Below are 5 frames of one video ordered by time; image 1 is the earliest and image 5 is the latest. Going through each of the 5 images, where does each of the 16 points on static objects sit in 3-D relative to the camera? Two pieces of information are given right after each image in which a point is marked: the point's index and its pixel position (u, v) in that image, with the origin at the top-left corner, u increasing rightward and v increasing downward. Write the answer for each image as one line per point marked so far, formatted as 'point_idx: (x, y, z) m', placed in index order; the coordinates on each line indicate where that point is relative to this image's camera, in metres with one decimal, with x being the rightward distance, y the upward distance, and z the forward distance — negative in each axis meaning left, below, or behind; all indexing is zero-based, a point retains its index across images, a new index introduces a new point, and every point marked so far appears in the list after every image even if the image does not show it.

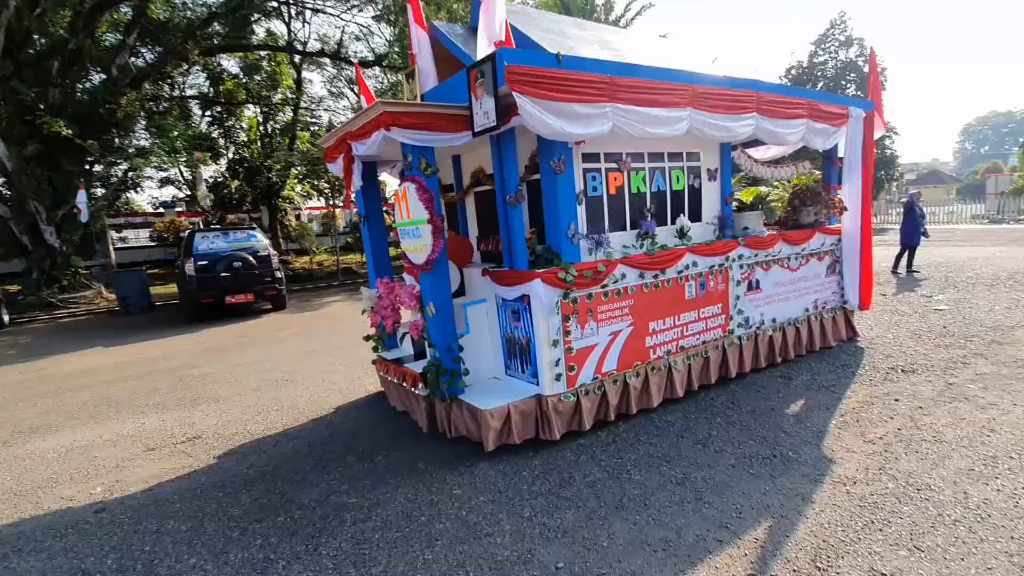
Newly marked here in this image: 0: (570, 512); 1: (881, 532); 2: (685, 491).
0: (+0.3, -1.1, +2.7) m
1: (+1.8, -1.1, +2.4) m
2: (+1.0, -1.1, +2.9) m
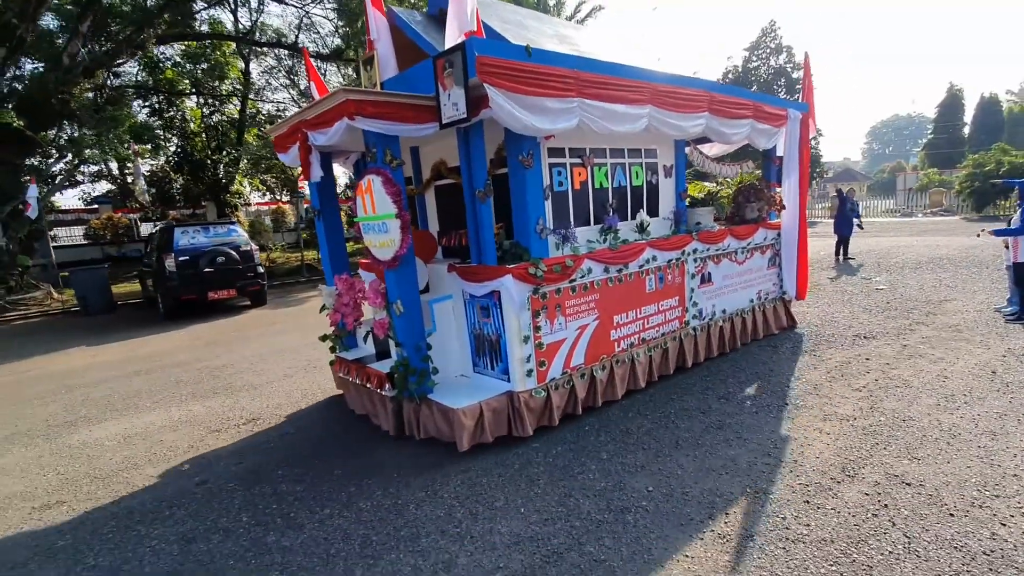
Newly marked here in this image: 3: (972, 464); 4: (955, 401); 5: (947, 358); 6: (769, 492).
0: (+0.8, -1.0, +3.2) m
1: (+2.3, -0.9, +3.1) m
2: (+1.4, -0.9, +3.4) m
3: (+2.6, -0.9, +2.9) m
4: (+3.1, -0.8, +3.5) m
5: (+3.8, -0.6, +4.4) m
6: (+1.5, -1.0, +2.8) m
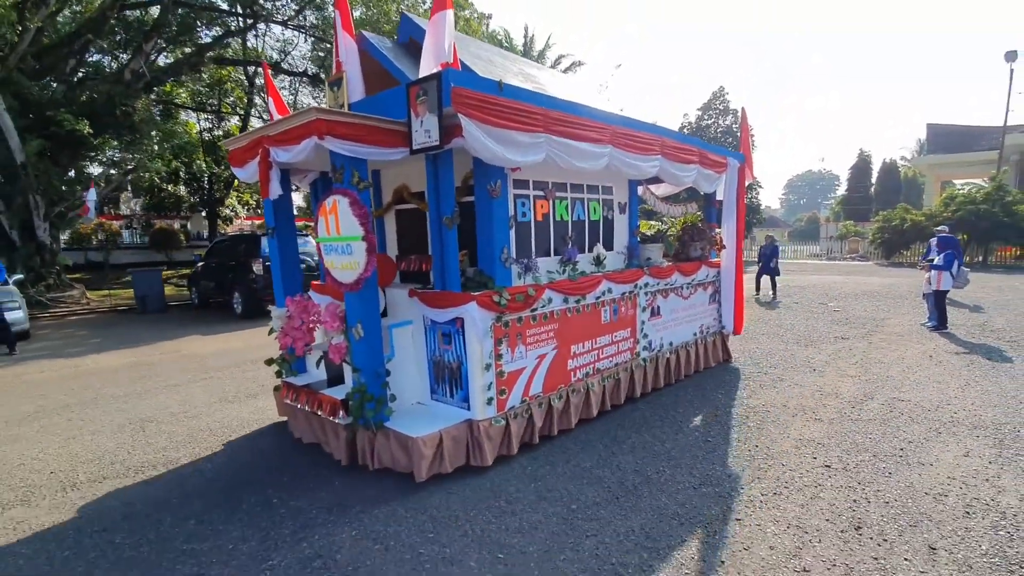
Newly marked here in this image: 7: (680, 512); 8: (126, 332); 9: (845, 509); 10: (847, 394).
0: (+2.2, -1.0, +5.1) m
1: (+3.7, -1.0, +5.1) m
2: (+2.8, -1.0, +5.3) m
3: (+4.1, -1.0, +4.9) m
4: (+4.5, -0.9, +5.7) m
5: (+5.0, -0.8, +6.6) m
6: (+3.0, -1.0, +4.7) m
7: (+1.0, -1.2, +2.8) m
8: (-6.9, -0.8, +9.1) m
9: (+1.9, -1.2, +2.8) m
10: (+3.1, -1.0, +4.7) m
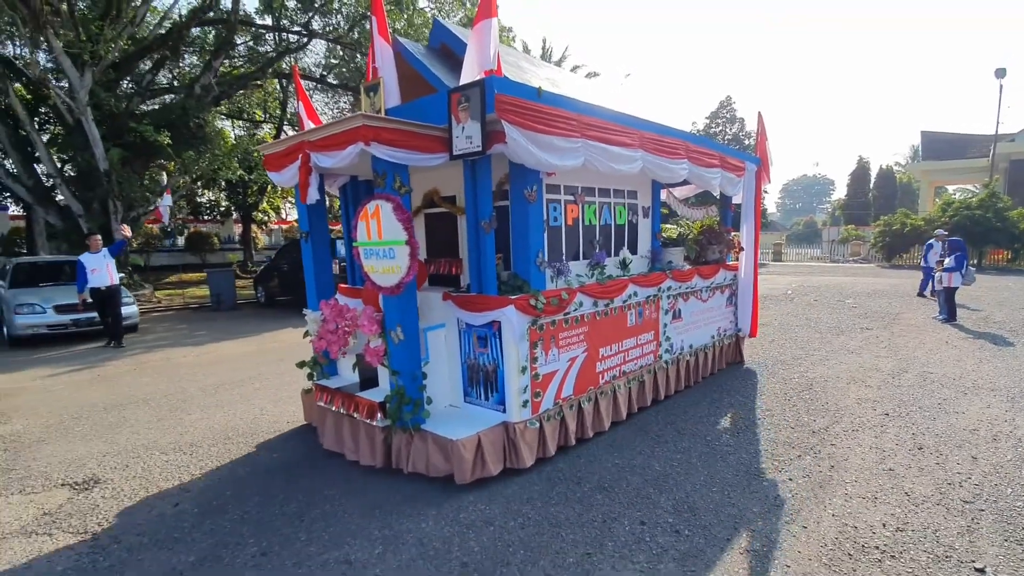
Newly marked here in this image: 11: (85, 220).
0: (+3.3, -0.9, +6.1) m
1: (+4.8, -0.9, +6.1) m
2: (+3.9, -0.9, +6.4) m
3: (+5.2, -0.9, +6.0) m
4: (+5.6, -0.8, +6.7) m
5: (+6.1, -0.7, +7.7) m
6: (+4.1, -0.9, +5.7) m
7: (+2.1, -1.2, +3.8) m
8: (-5.9, -0.7, +10.0) m
9: (+3.0, -1.1, +3.9) m
10: (+4.3, -0.9, +5.8) m
11: (-10.1, +1.6, +12.0) m
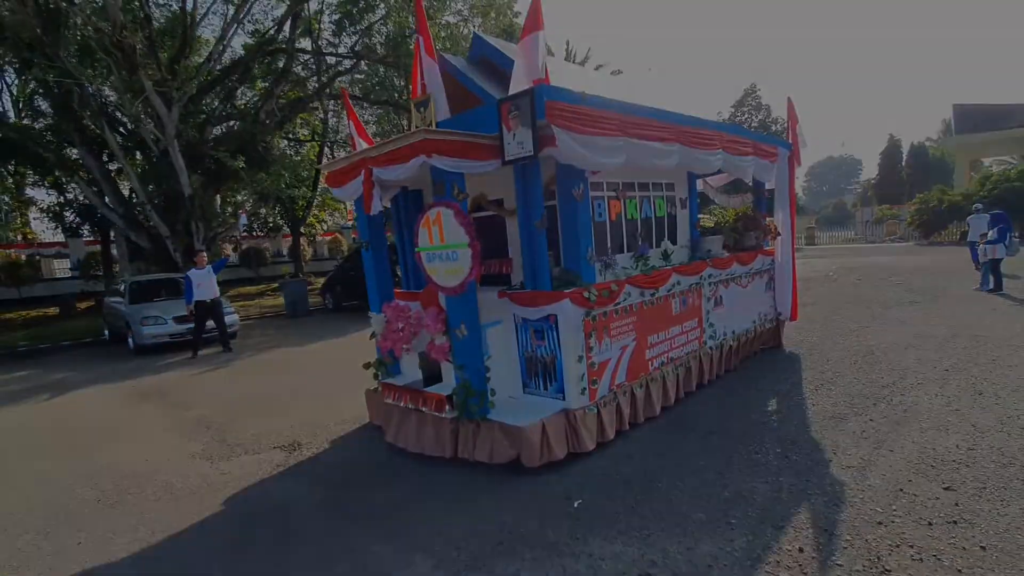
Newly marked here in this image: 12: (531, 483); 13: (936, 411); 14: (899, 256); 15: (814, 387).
0: (+4.4, -0.7, +6.7) m
1: (+5.9, -0.5, +6.6) m
2: (+5.0, -0.6, +6.9) m
3: (+6.2, -0.5, +6.5) m
4: (+6.7, -0.4, +7.2) m
5: (+7.3, -0.3, +8.1) m
6: (+5.2, -0.6, +6.3) m
7: (+3.1, -0.9, +4.5) m
8: (-4.6, -0.9, +11.0) m
9: (+4.0, -0.9, +4.5) m
10: (+5.3, -0.6, +6.3) m
11: (-8.8, +1.2, +13.1) m
12: (+0.1, -1.3, +3.4) m
13: (+3.3, -1.0, +4.0) m
14: (+13.4, +1.1, +17.7) m
15: (+2.9, -0.9, +4.8) m
